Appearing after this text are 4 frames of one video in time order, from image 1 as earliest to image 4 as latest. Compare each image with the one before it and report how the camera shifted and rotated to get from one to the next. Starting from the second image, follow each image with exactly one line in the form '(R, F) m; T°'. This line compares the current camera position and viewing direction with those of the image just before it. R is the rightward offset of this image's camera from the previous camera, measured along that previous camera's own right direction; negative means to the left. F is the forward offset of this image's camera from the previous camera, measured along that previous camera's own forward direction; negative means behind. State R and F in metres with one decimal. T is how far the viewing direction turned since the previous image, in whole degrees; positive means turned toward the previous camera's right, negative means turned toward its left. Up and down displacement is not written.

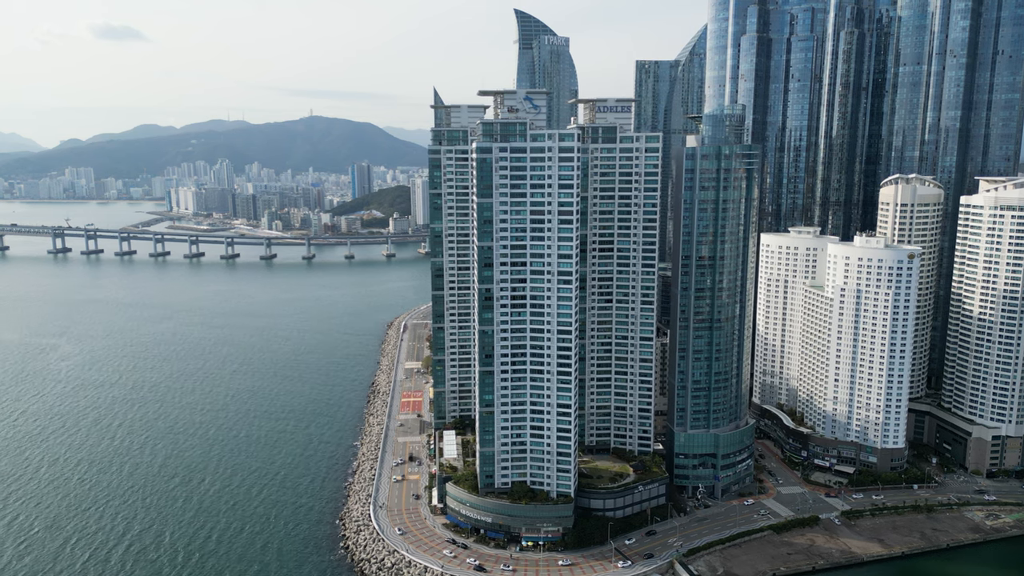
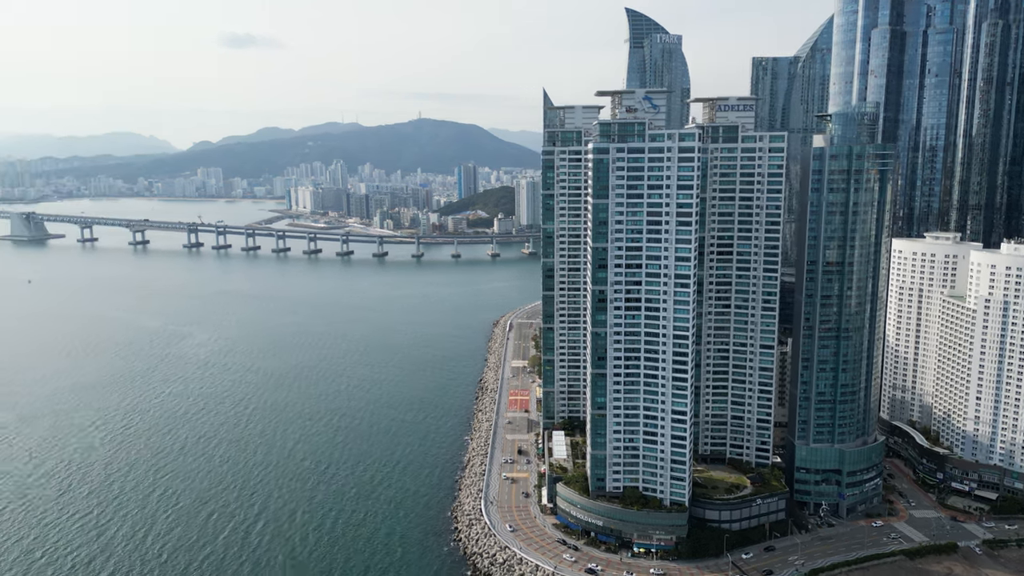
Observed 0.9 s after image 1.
(-1.1, 0.0) m; -8°
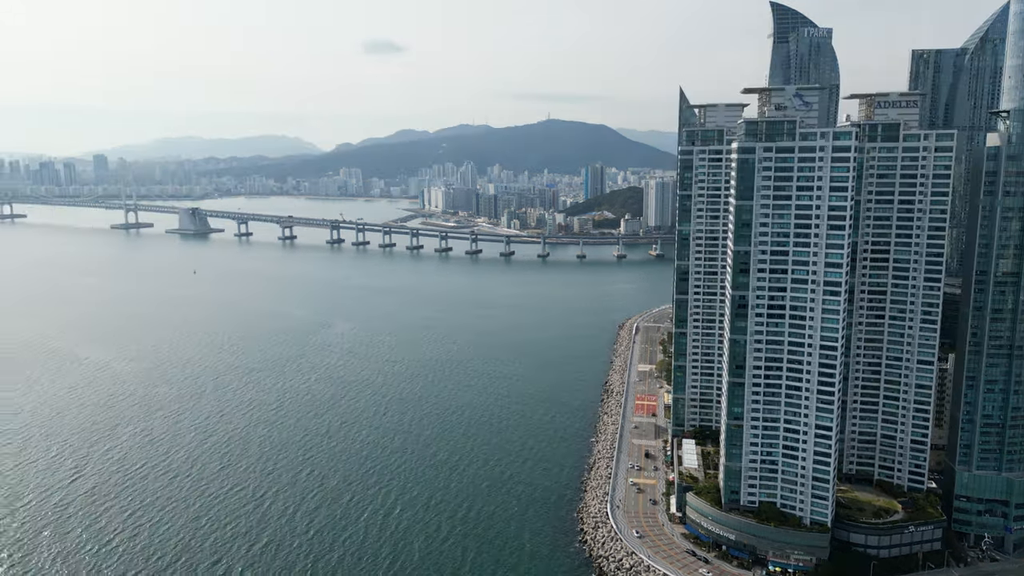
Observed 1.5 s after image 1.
(-0.7, -0.1) m; -10°
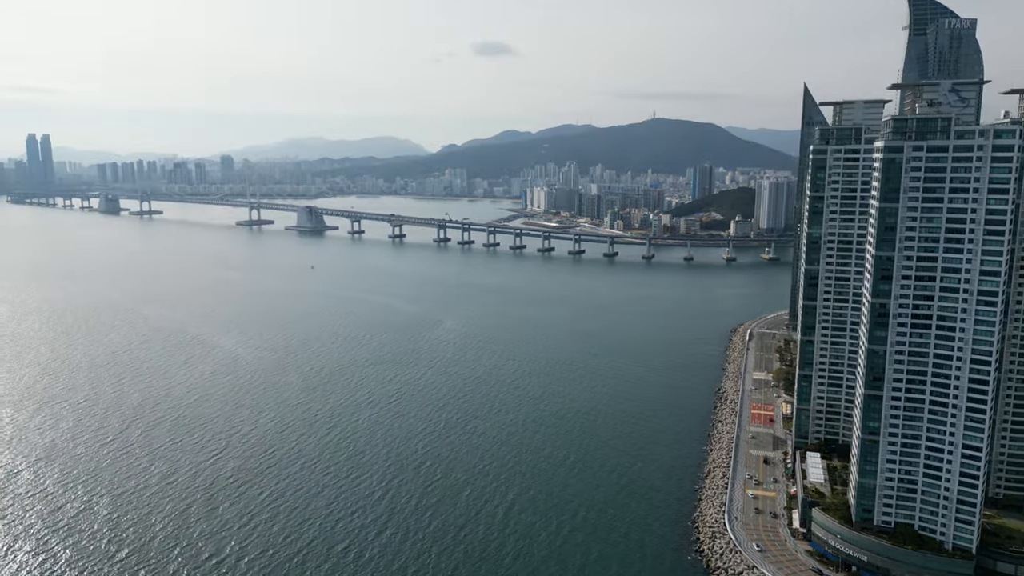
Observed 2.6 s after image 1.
(-1.3, -0.1) m; -8°
